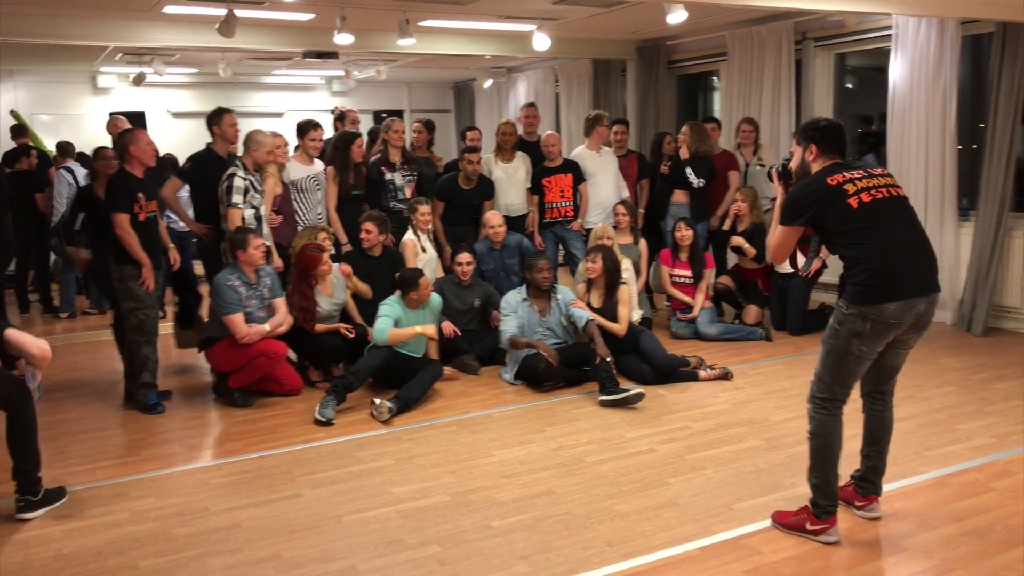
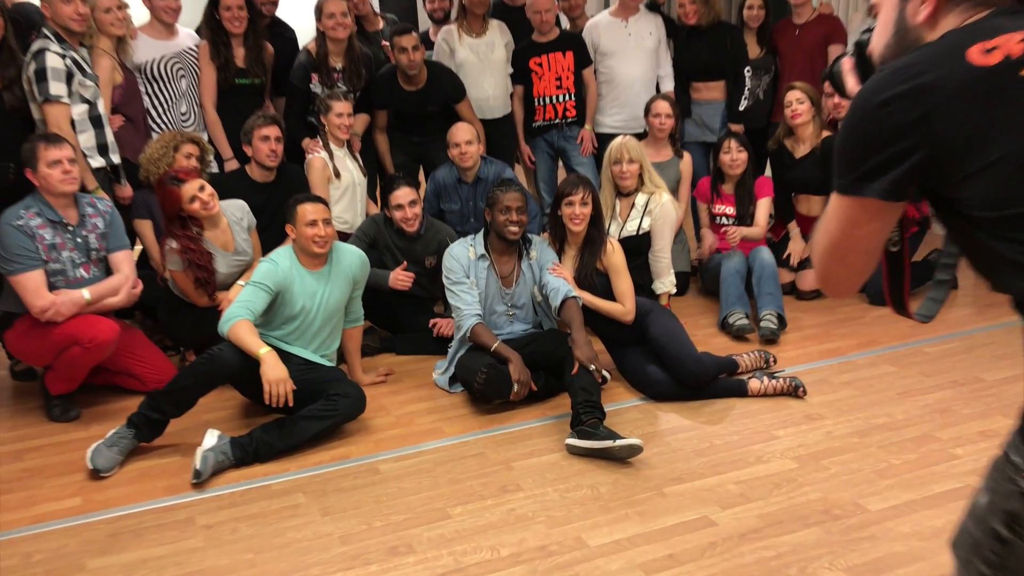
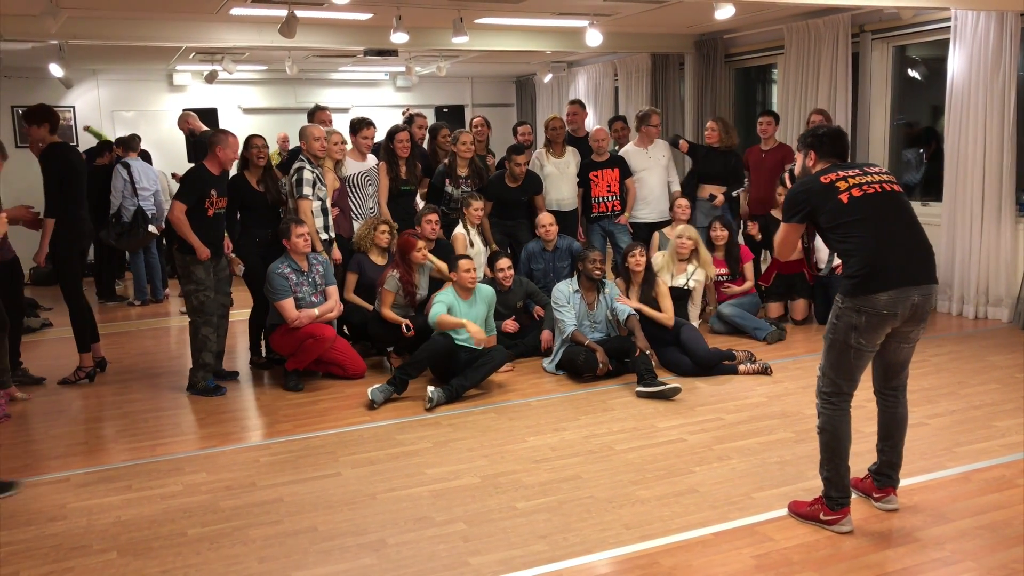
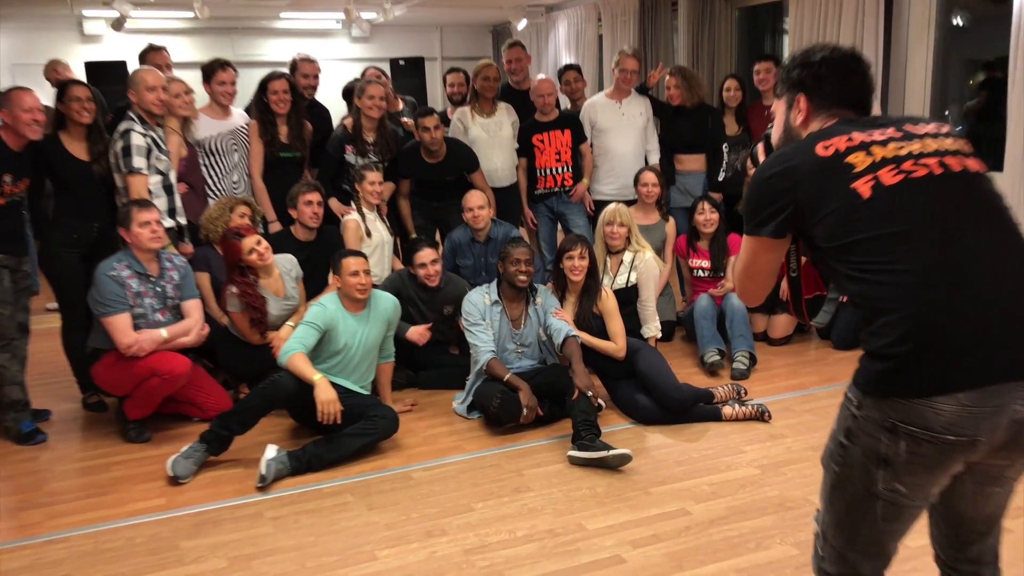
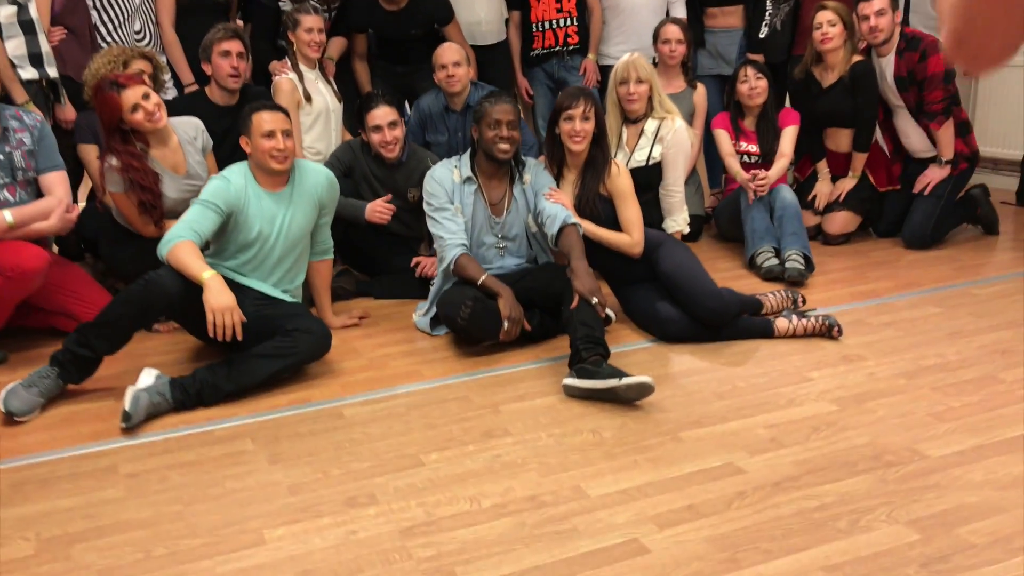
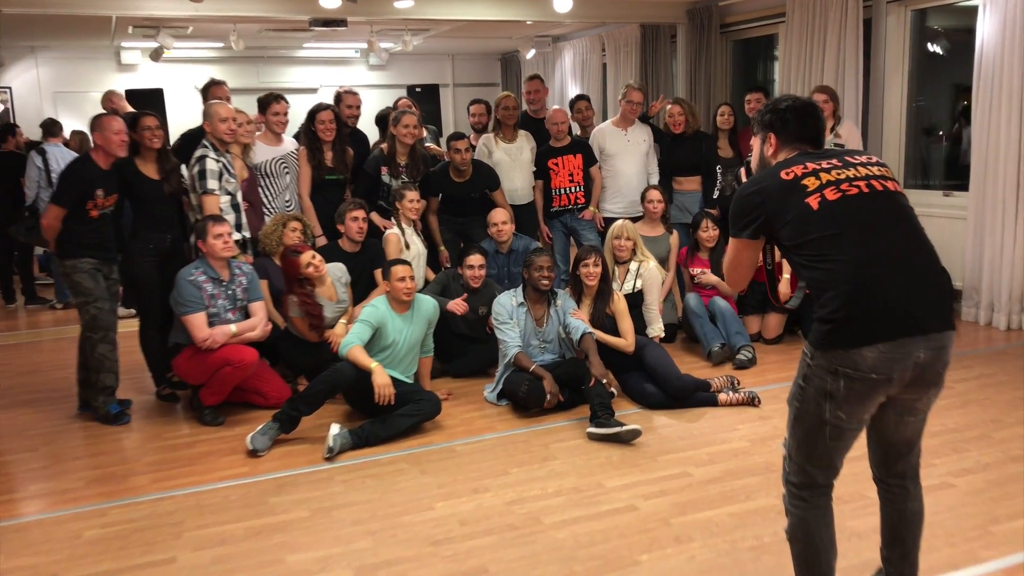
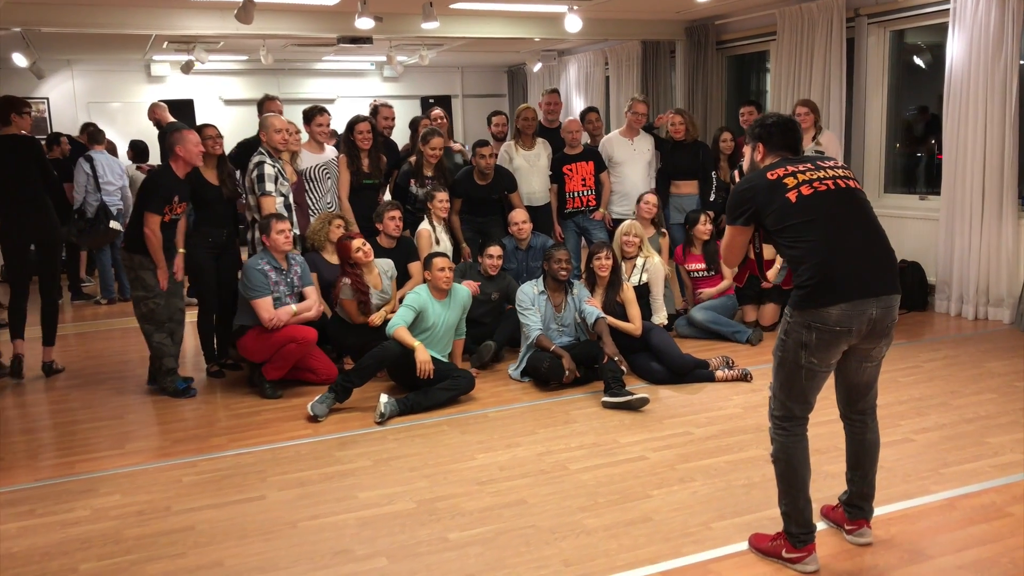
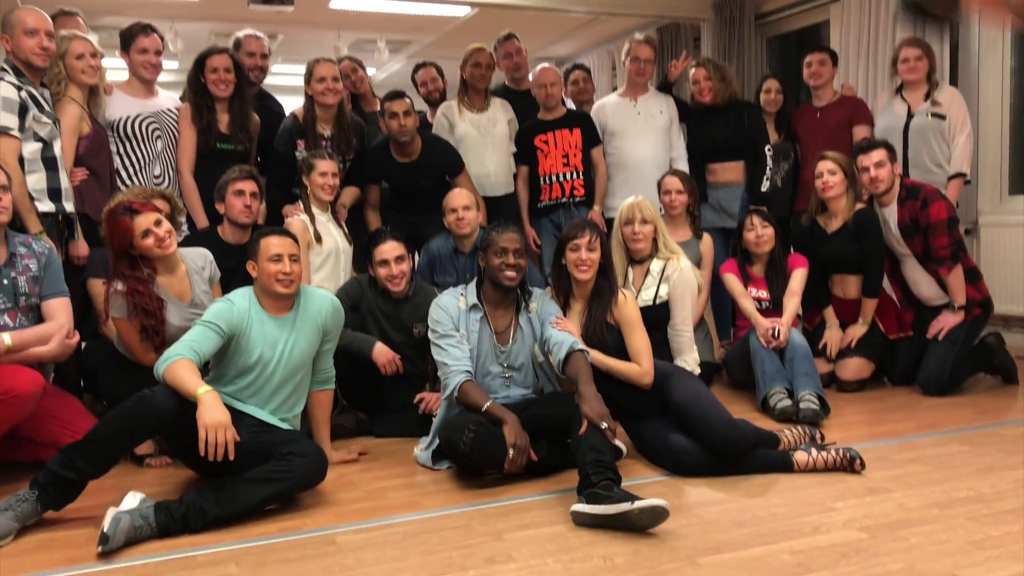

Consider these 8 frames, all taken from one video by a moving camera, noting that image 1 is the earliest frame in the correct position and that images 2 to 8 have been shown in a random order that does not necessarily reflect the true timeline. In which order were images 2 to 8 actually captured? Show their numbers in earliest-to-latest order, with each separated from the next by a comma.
3, 7, 6, 4, 2, 5, 8
